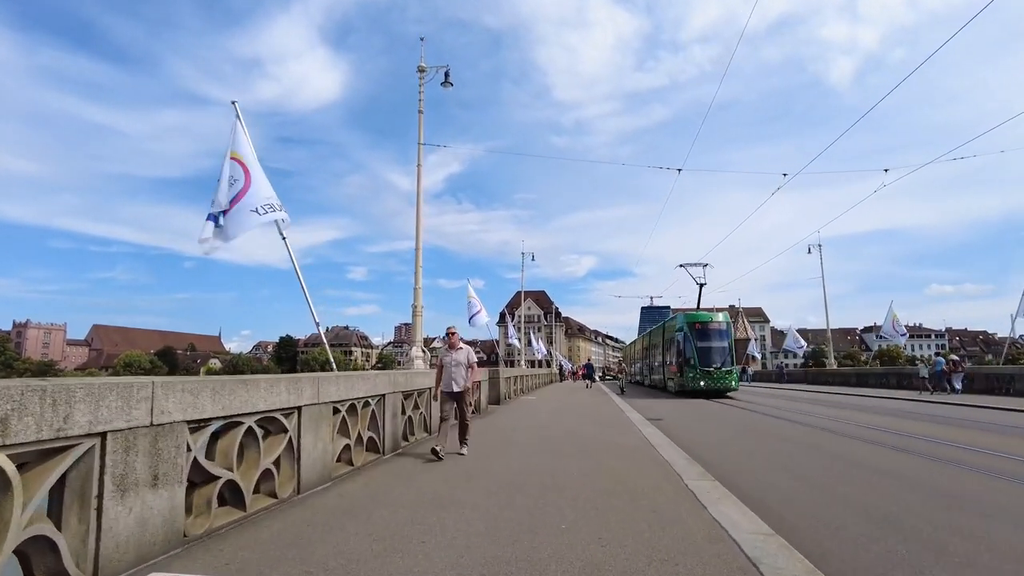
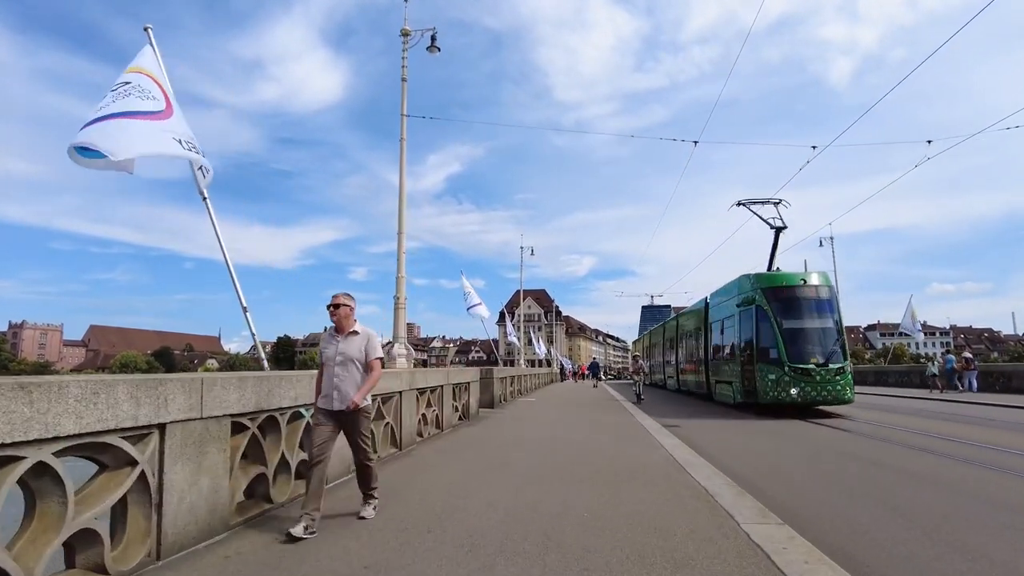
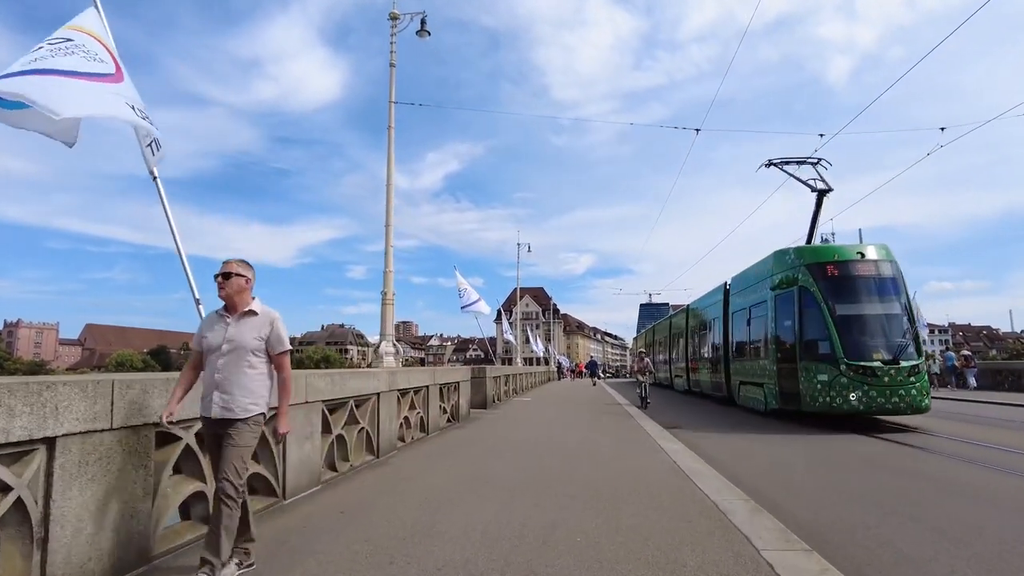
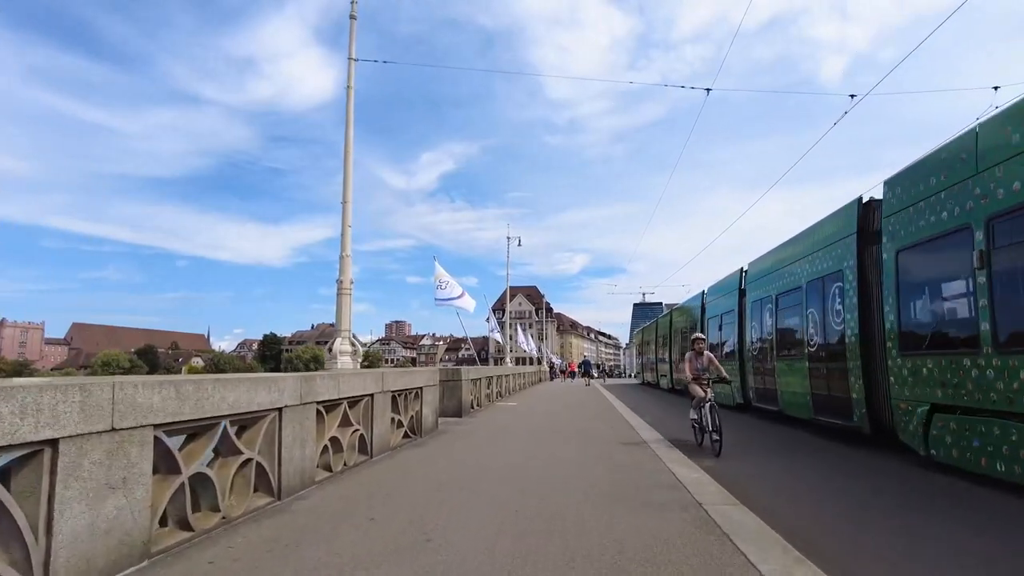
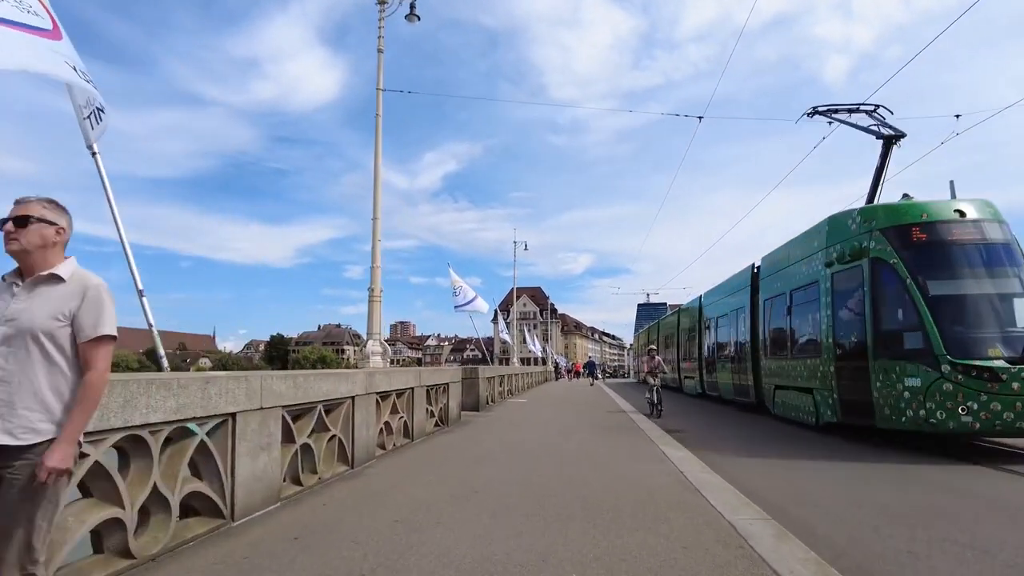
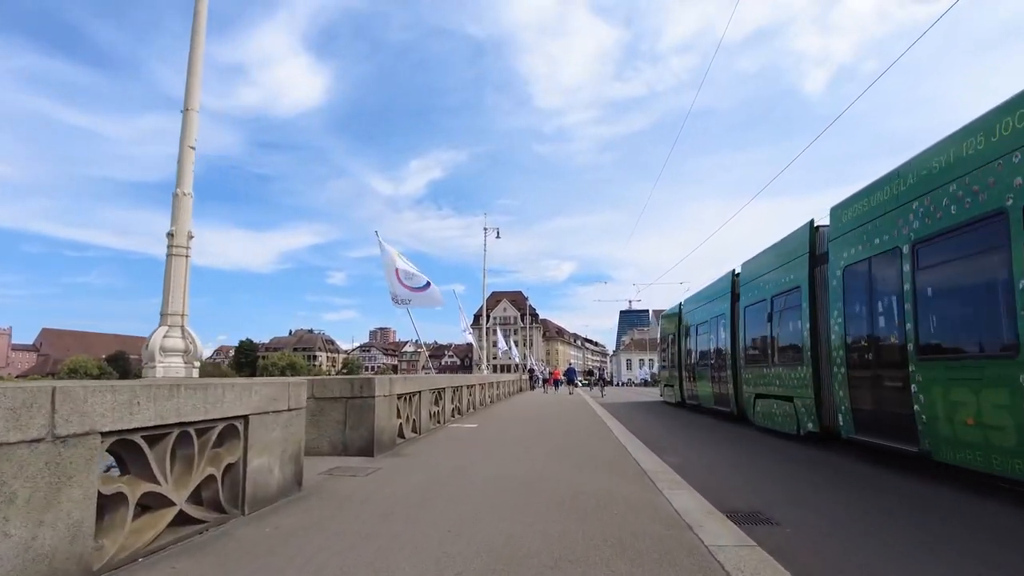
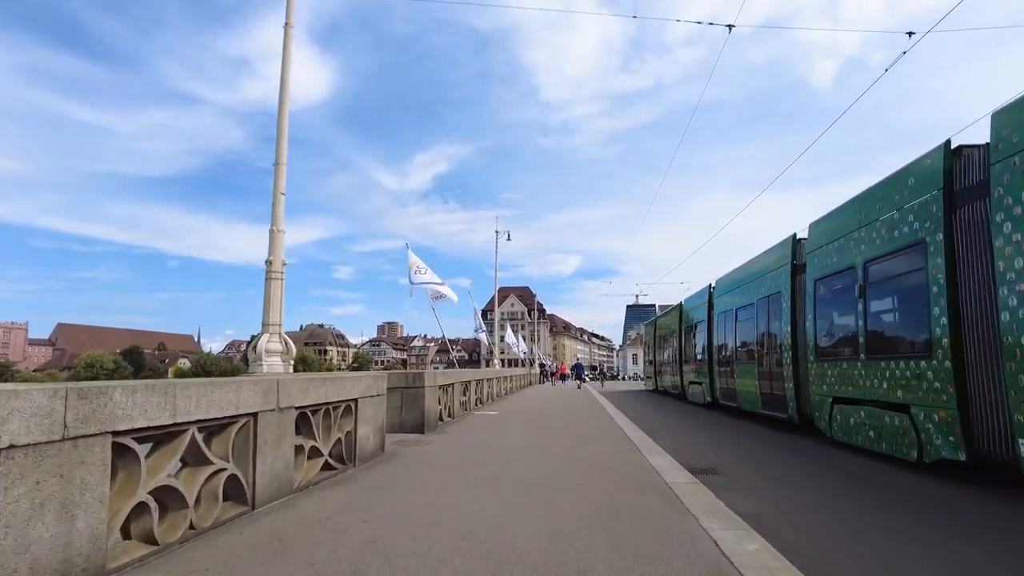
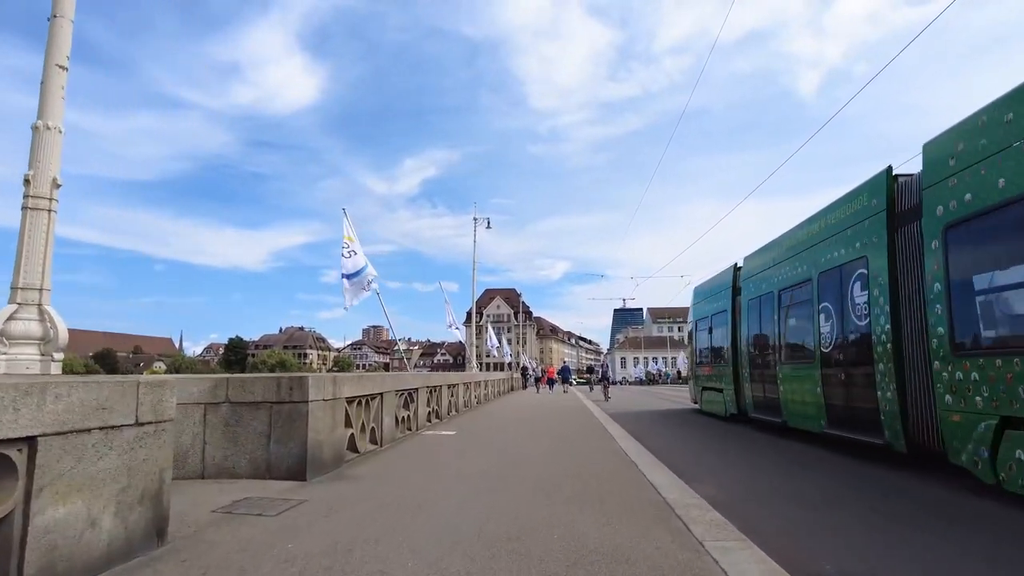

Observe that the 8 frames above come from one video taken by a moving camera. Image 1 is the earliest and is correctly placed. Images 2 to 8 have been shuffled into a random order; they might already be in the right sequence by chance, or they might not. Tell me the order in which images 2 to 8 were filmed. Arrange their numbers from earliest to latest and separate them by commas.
2, 3, 5, 4, 7, 6, 8
